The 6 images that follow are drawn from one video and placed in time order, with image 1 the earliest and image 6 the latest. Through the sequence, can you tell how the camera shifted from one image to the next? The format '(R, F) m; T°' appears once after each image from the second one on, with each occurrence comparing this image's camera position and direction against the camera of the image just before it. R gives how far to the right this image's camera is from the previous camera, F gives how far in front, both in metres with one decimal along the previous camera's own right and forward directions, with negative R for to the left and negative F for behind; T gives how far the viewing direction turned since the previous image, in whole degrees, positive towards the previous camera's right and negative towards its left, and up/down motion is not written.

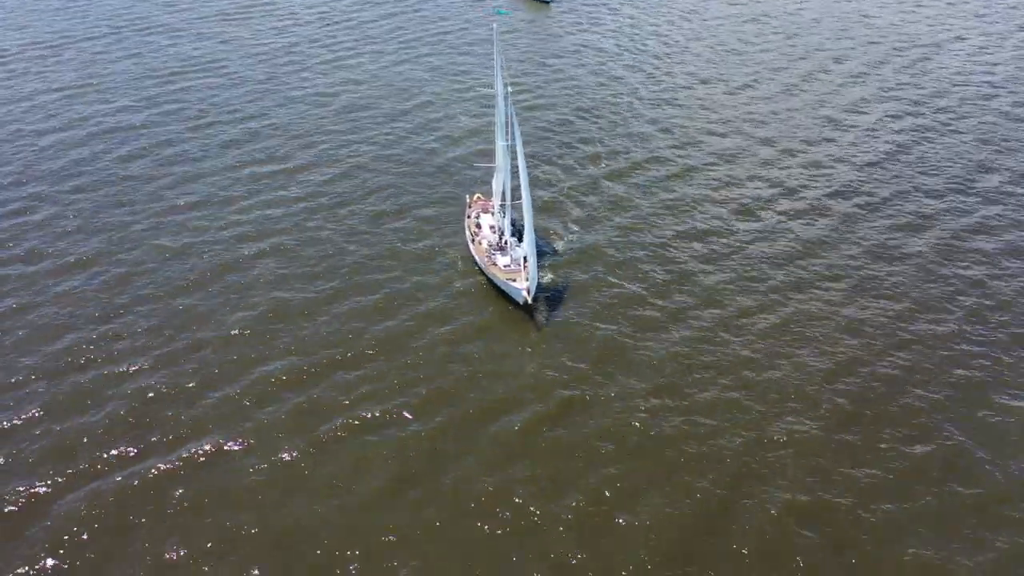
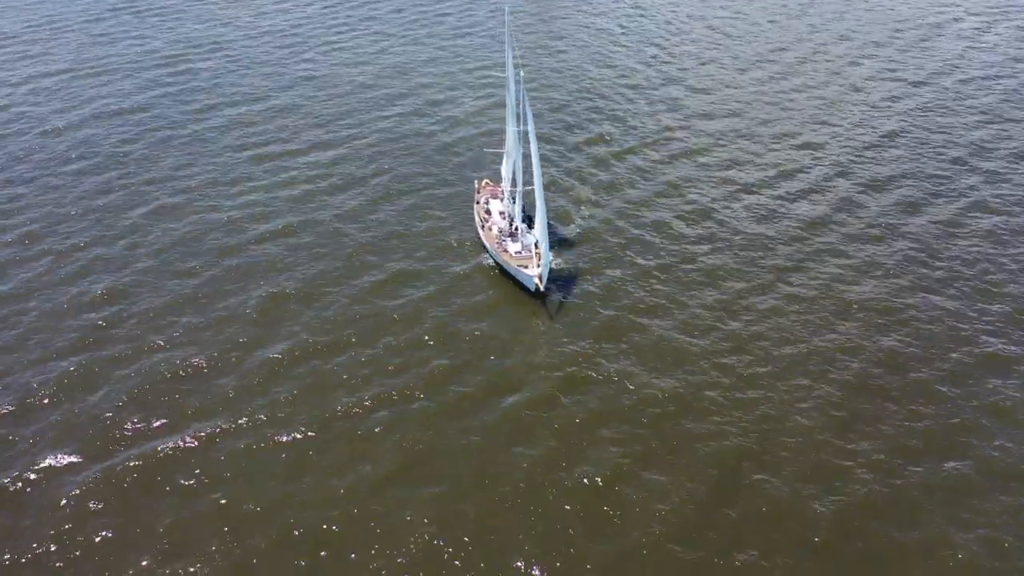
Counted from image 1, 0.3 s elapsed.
(0.0, -0.3) m; 0°
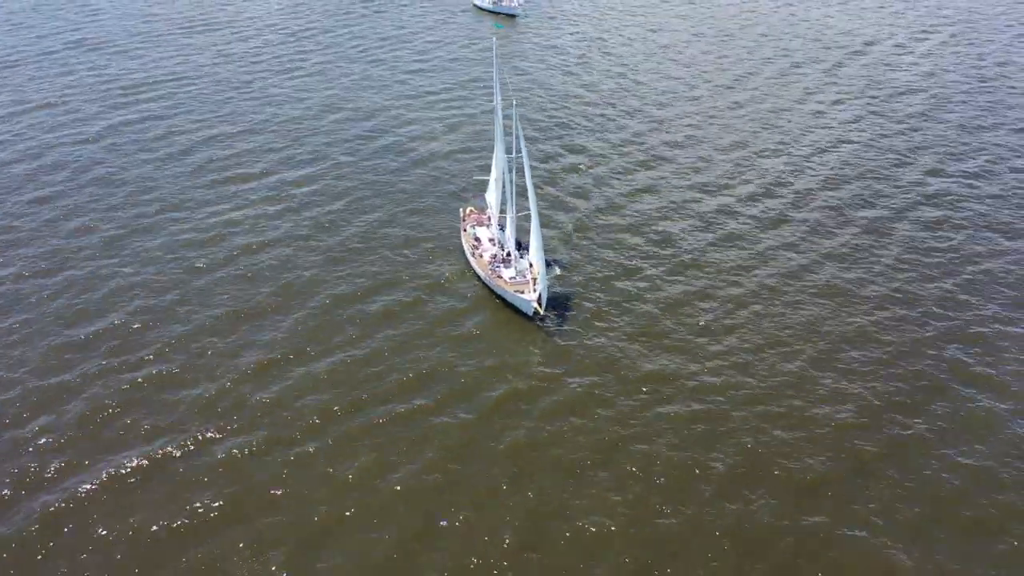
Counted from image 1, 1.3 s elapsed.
(-0.6, -1.8) m; +3°
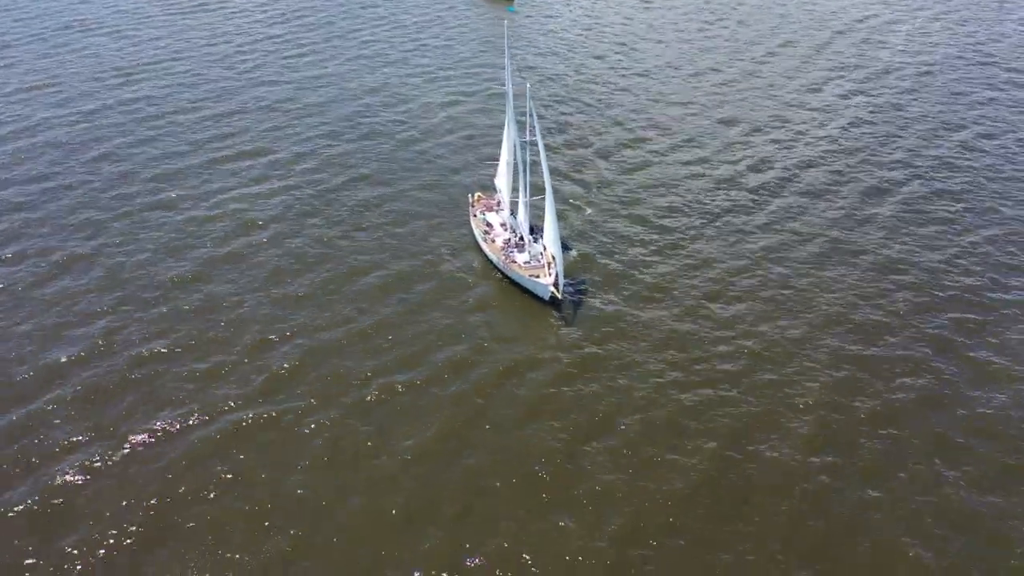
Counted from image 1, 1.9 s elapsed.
(-0.7, -0.4) m; +1°
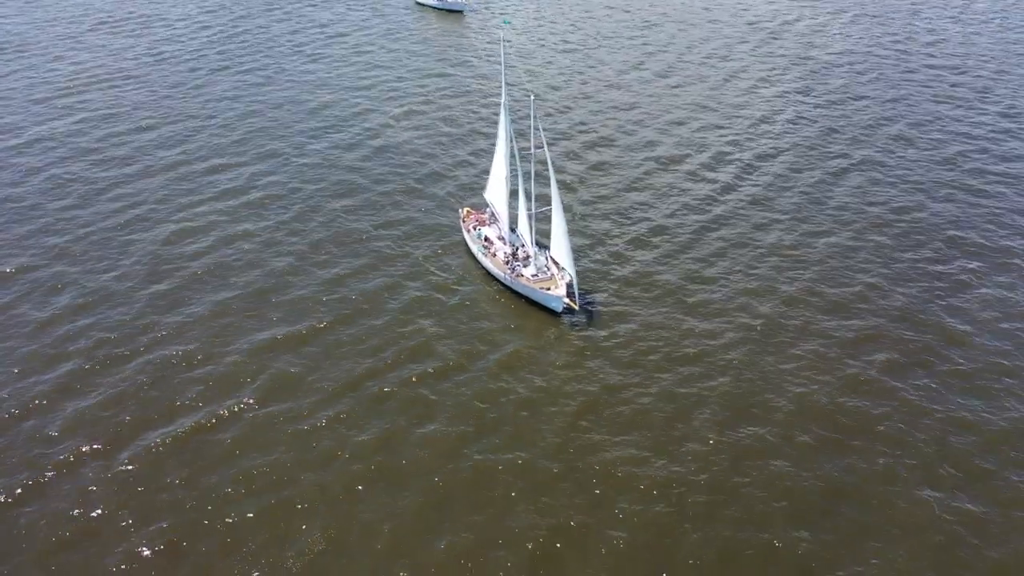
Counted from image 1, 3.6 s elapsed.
(-2.3, -0.3) m; +4°
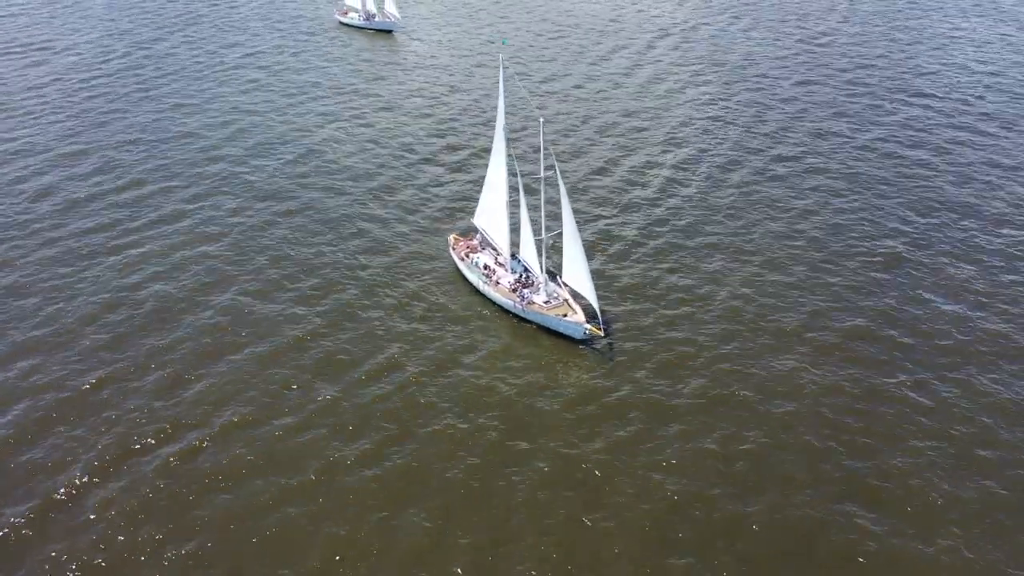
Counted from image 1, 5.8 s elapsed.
(-4.1, 0.0) m; +6°
